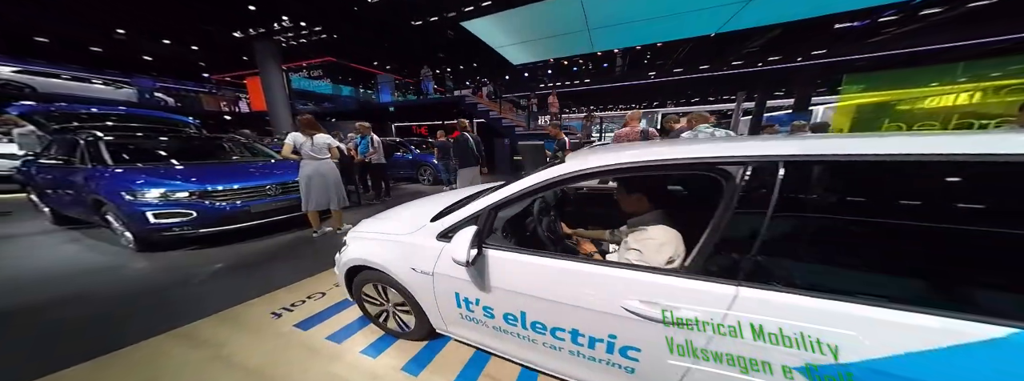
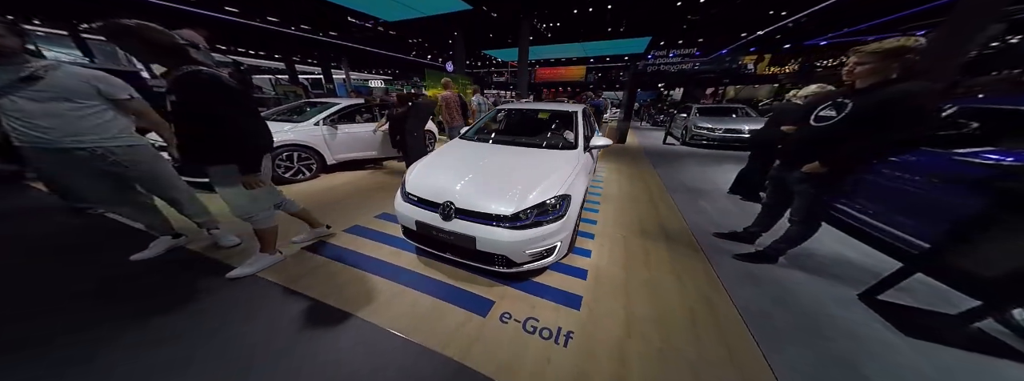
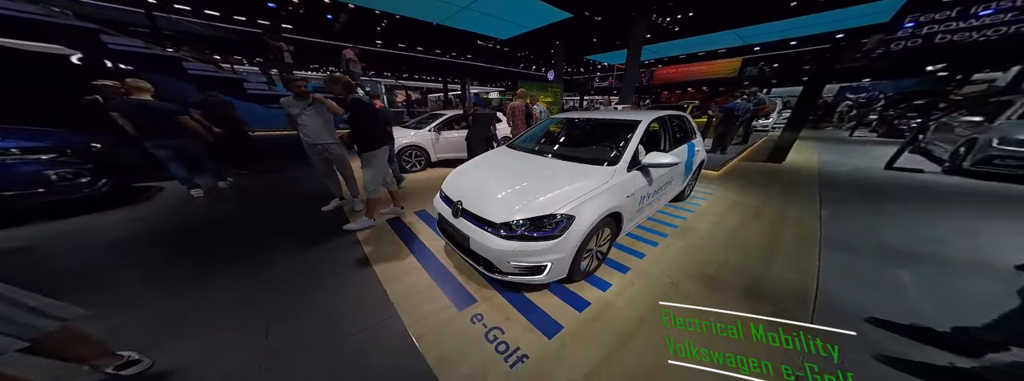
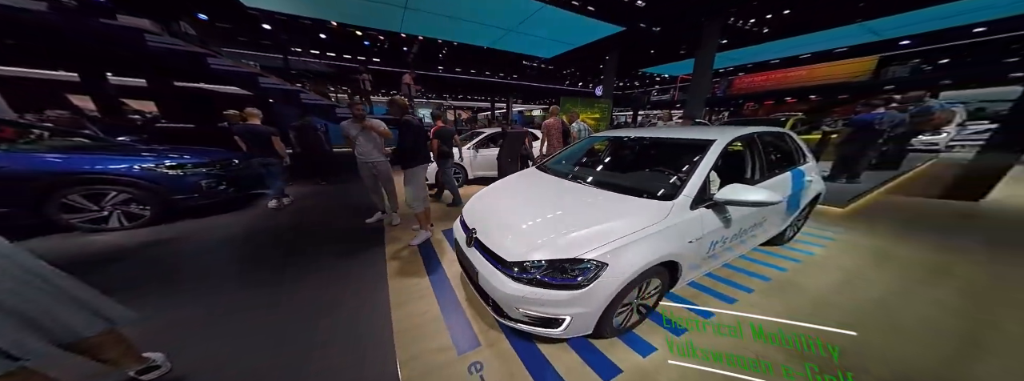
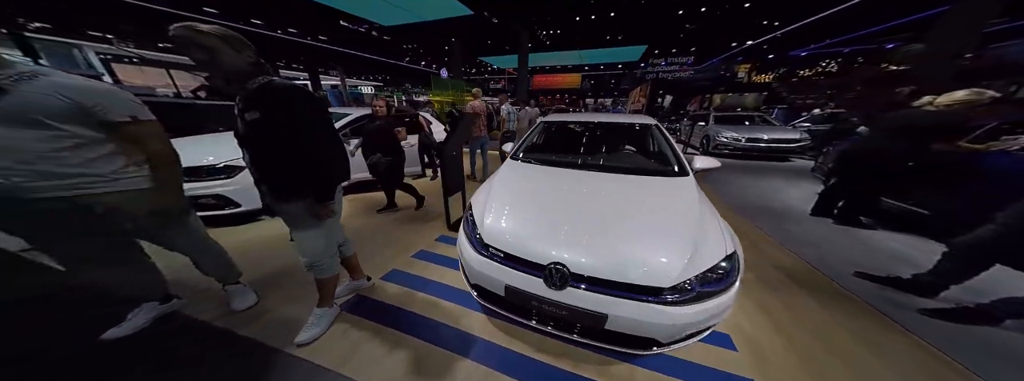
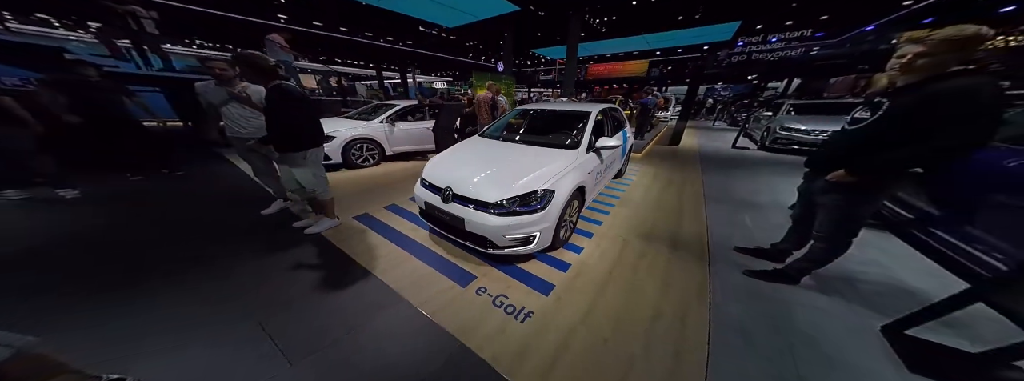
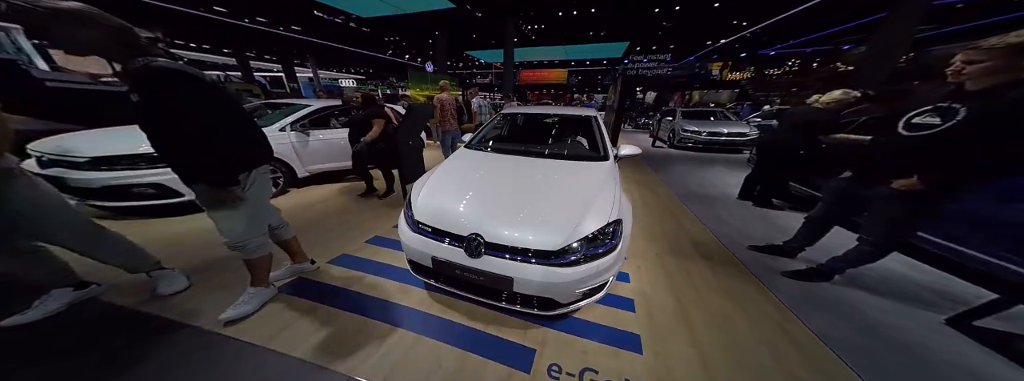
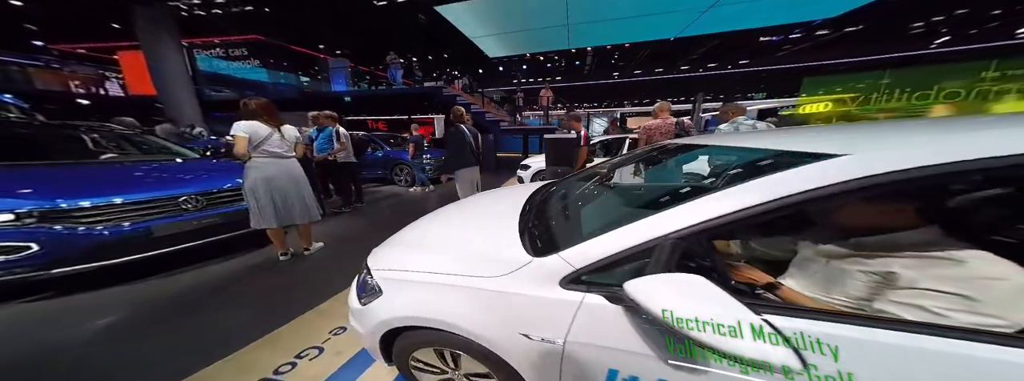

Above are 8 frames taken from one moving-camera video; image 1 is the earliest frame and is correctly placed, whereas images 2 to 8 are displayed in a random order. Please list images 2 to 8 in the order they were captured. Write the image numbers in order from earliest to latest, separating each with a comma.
8, 4, 3, 6, 2, 7, 5
